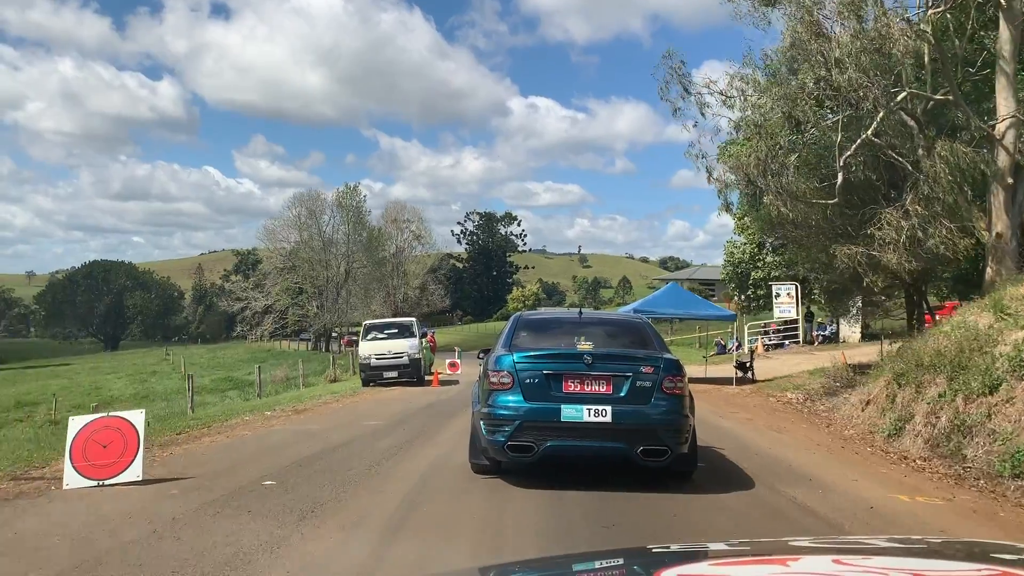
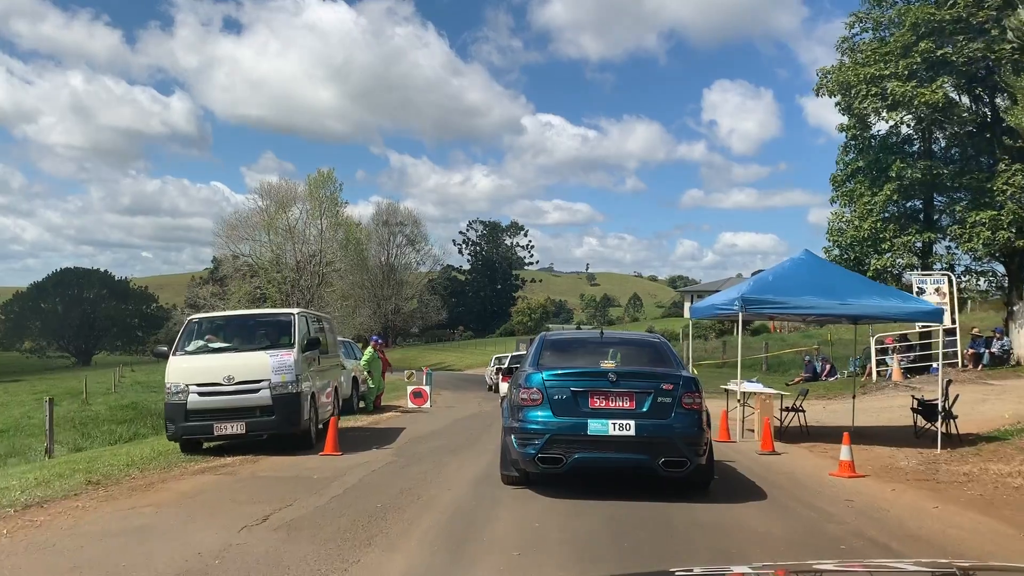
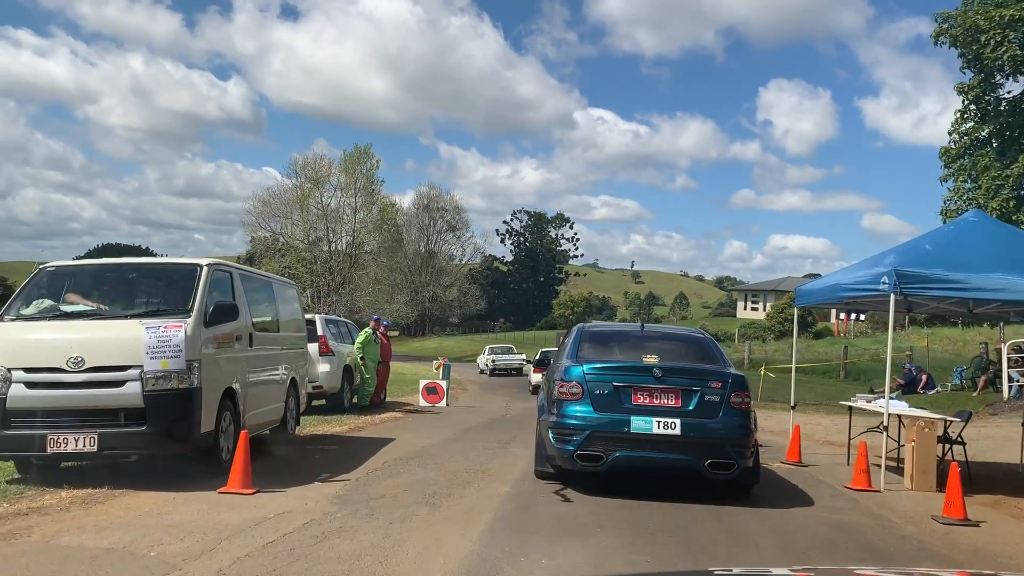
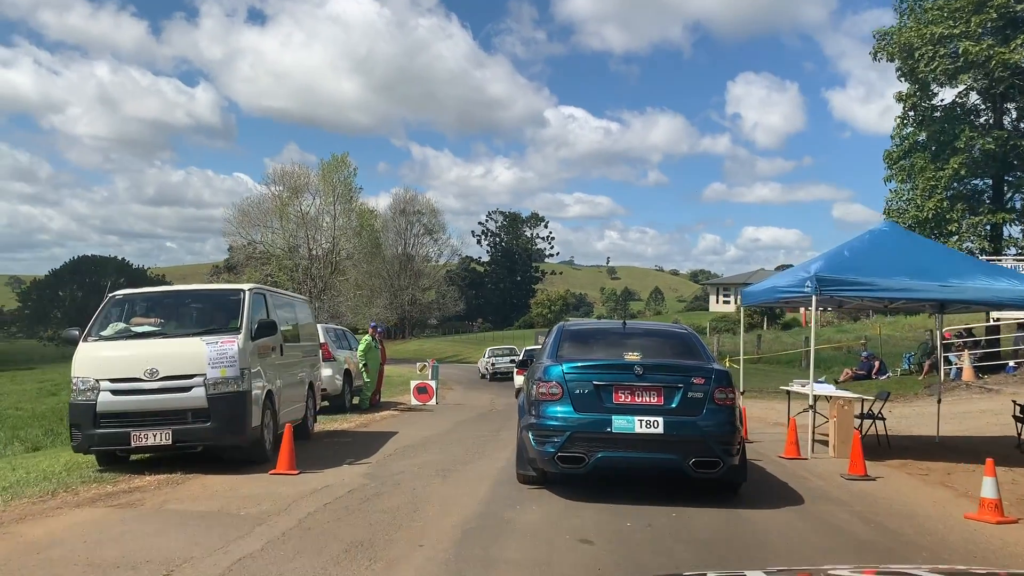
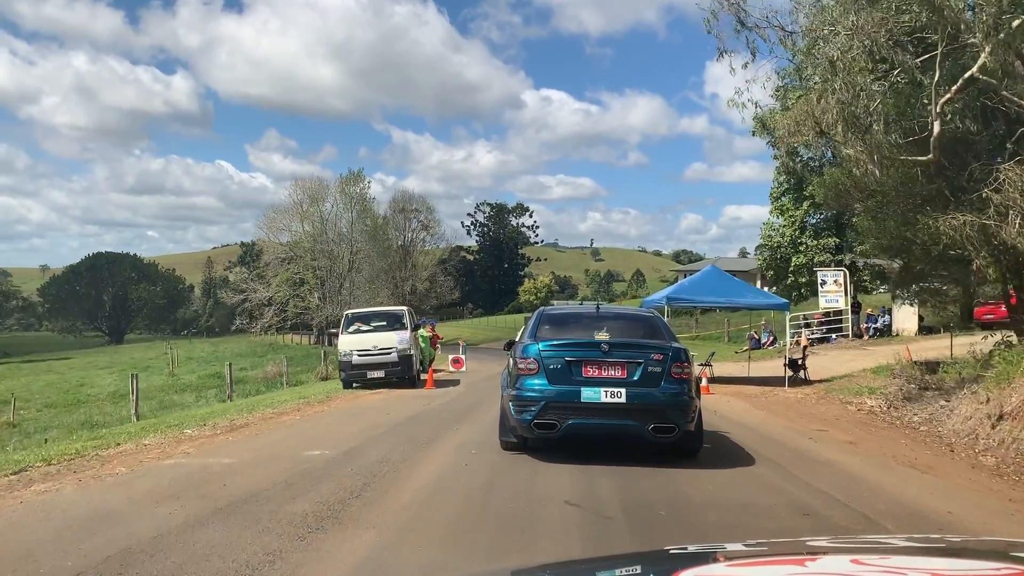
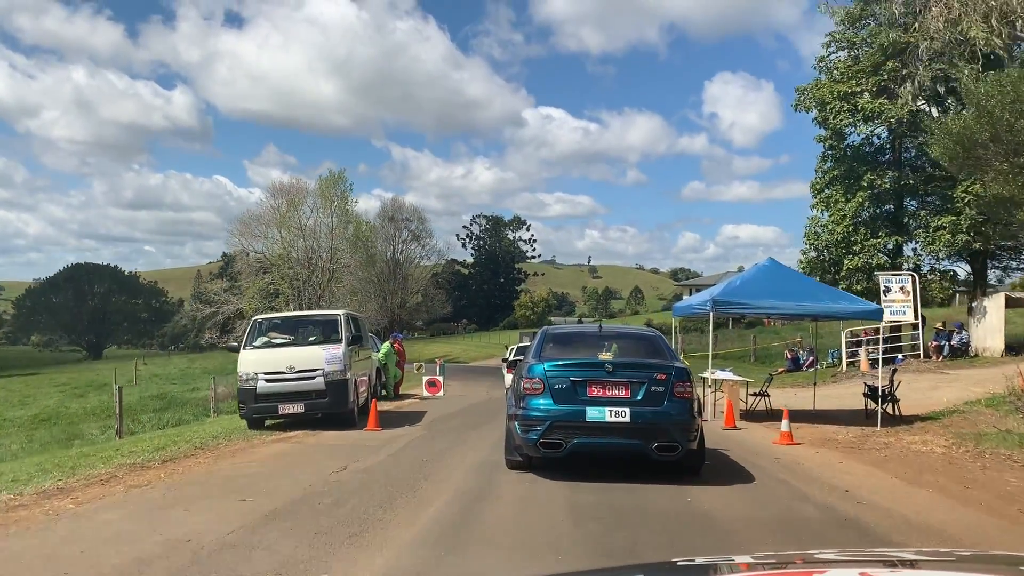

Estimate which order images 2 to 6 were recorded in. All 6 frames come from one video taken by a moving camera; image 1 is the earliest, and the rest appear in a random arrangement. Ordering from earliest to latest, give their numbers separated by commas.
5, 6, 2, 4, 3
